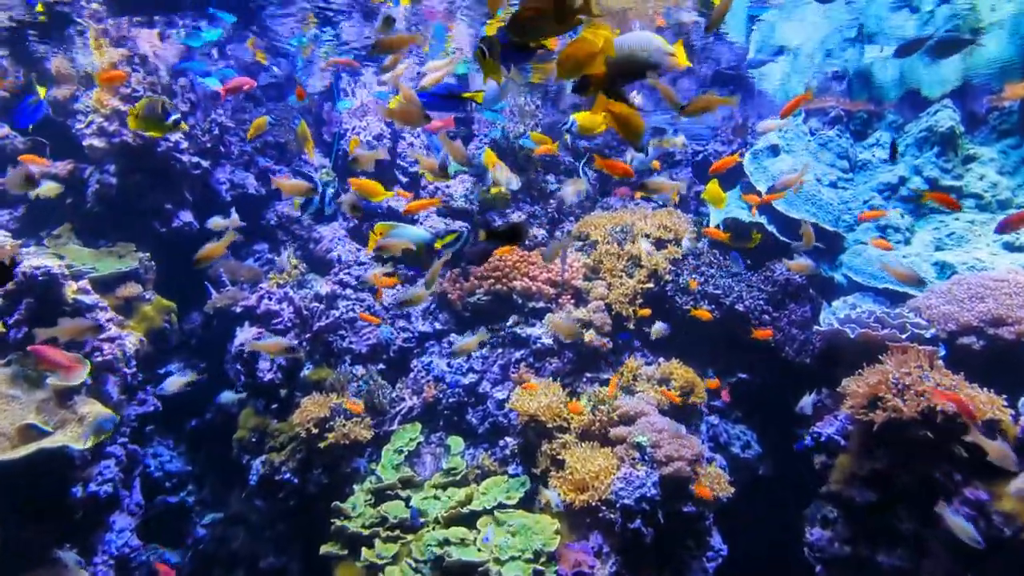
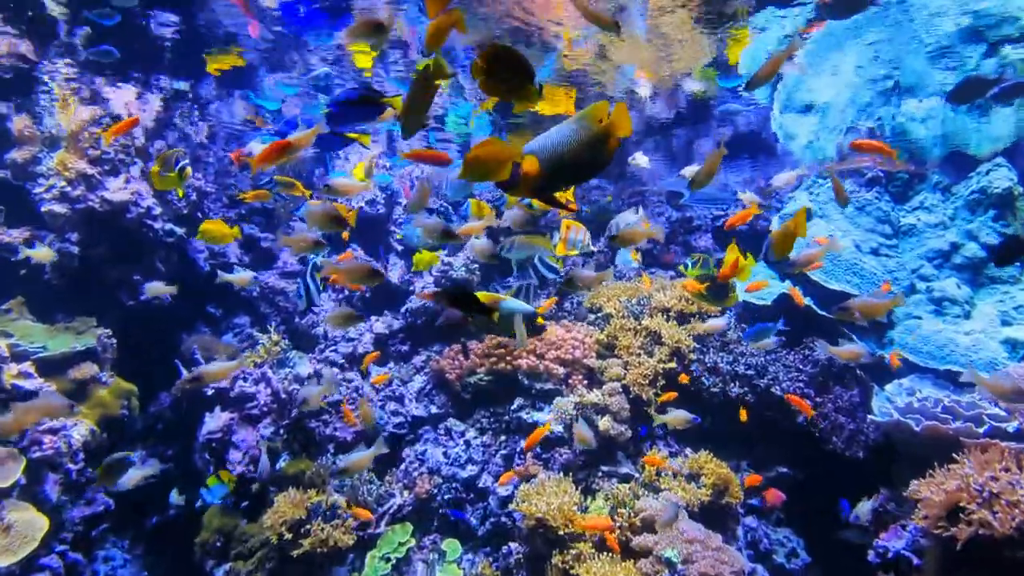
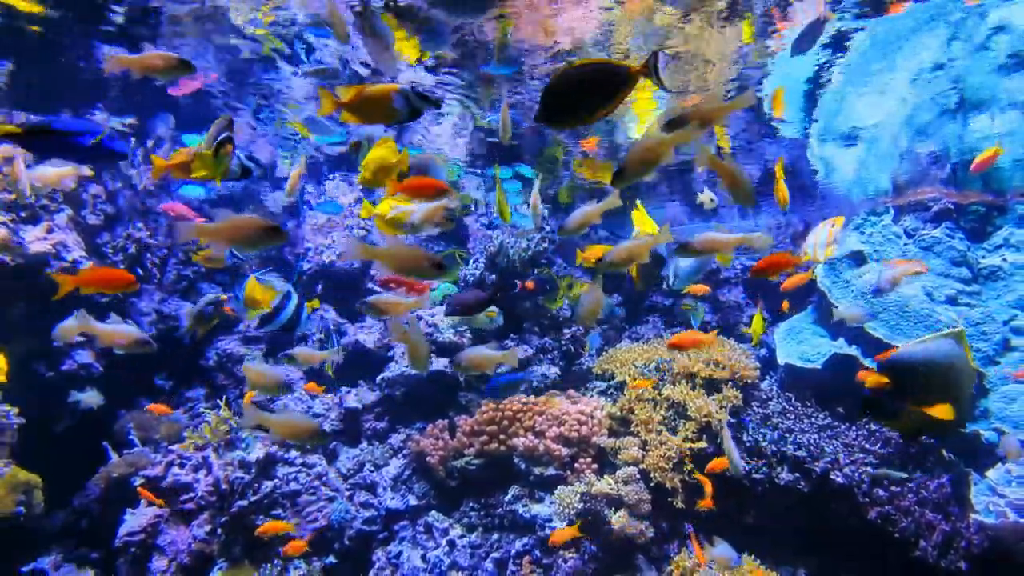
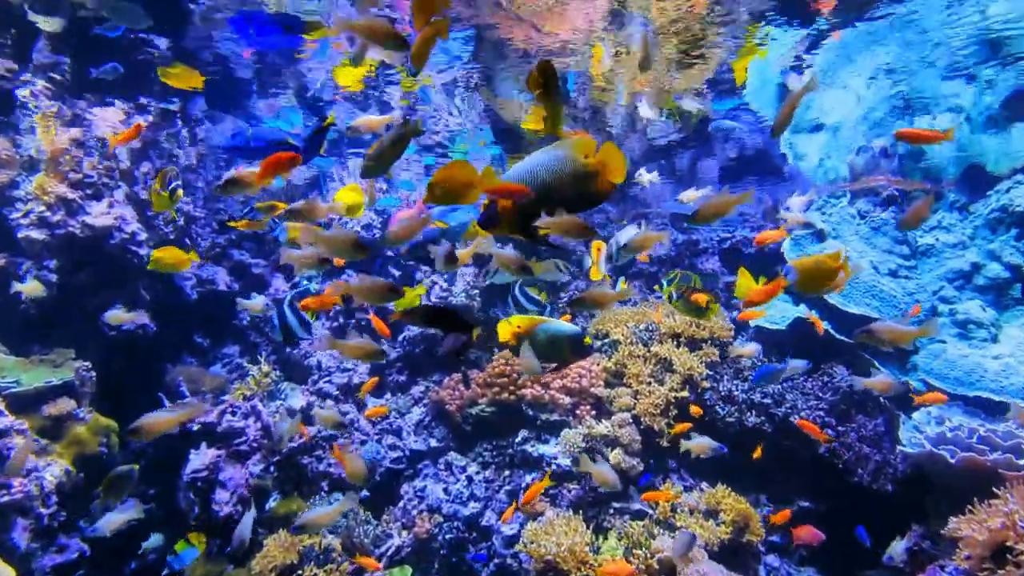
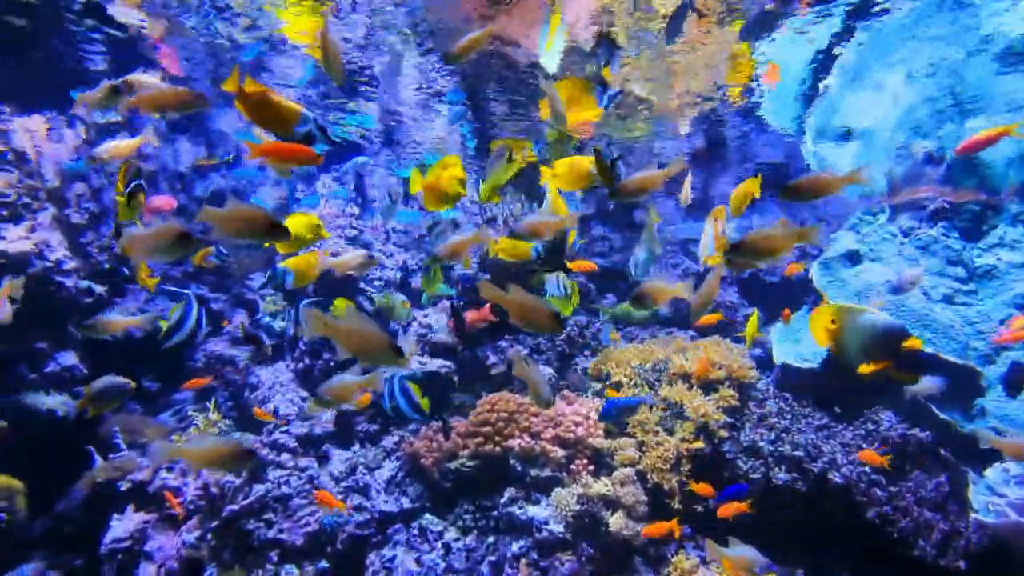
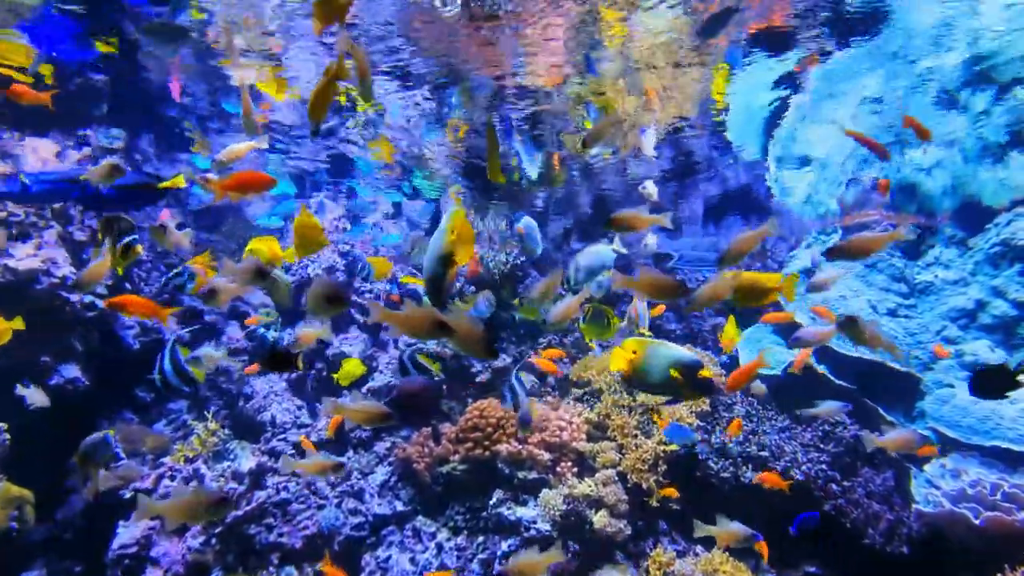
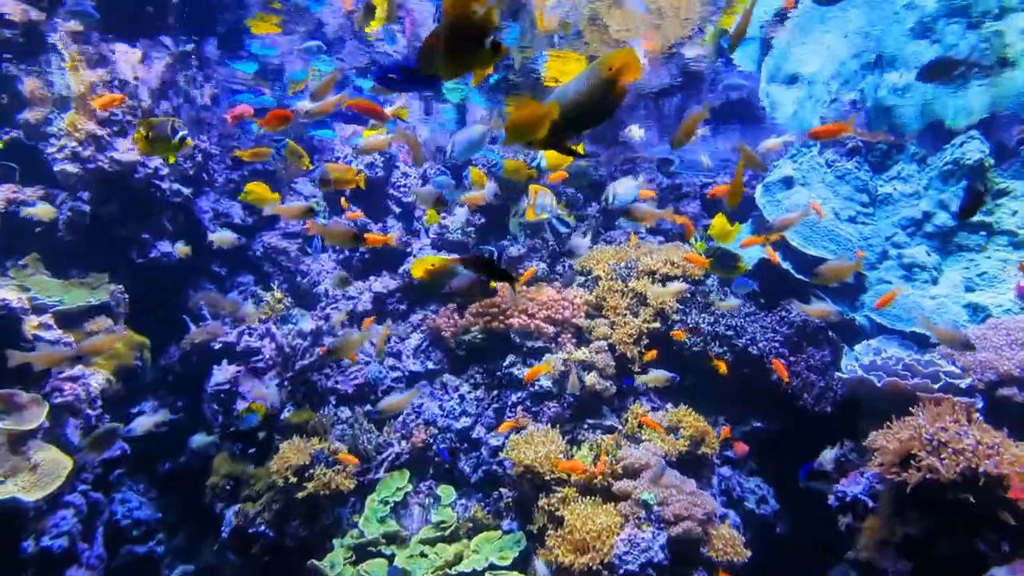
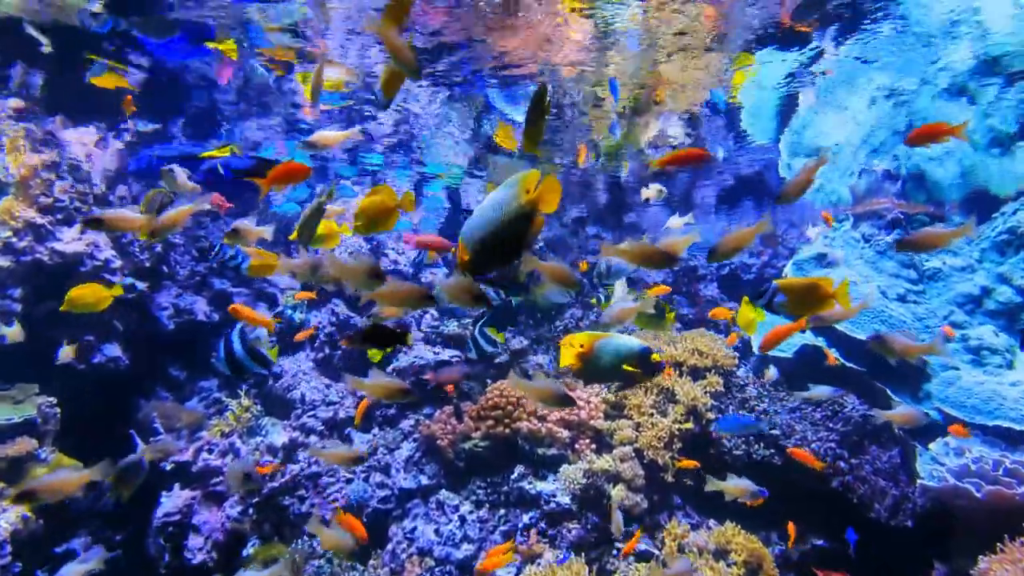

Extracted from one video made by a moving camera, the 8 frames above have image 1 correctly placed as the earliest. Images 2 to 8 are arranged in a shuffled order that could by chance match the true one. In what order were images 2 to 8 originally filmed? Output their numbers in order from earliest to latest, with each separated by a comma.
7, 2, 4, 8, 6, 5, 3
